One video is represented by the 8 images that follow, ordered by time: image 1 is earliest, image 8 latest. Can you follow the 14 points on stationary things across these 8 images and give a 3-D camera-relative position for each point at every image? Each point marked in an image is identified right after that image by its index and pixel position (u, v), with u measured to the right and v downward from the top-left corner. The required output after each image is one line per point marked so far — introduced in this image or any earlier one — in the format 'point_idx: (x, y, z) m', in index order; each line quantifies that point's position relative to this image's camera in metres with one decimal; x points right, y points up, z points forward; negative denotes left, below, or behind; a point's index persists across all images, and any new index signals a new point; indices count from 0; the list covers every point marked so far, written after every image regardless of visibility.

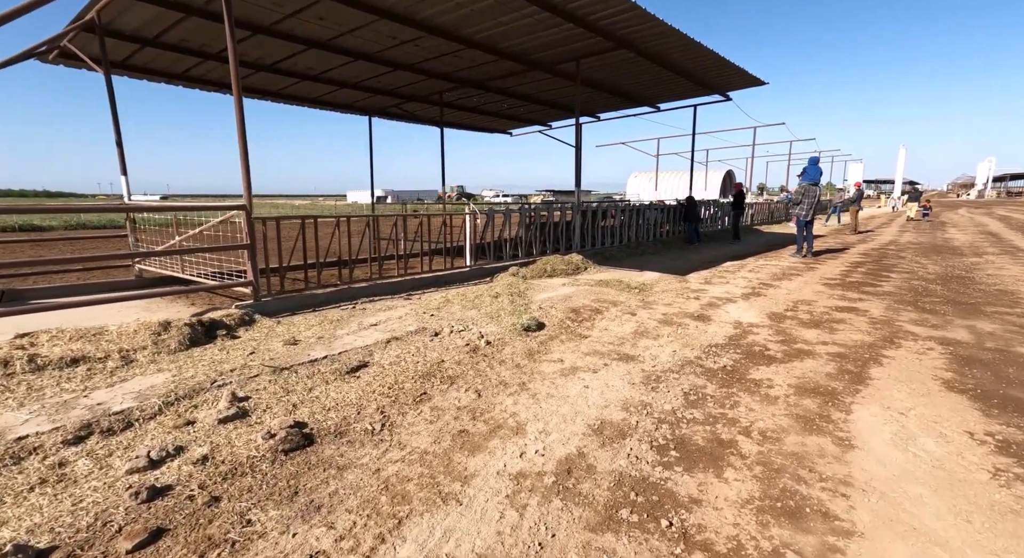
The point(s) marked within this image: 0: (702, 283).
0: (+3.2, -0.1, +8.6) m
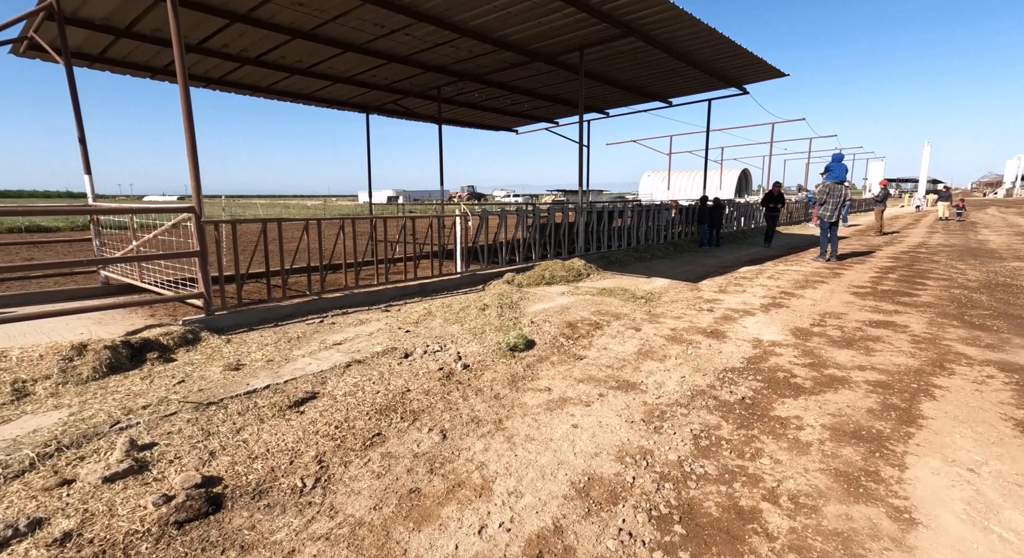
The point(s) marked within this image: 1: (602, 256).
0: (+3.1, -0.2, +7.8) m
1: (+1.9, +0.5, +10.6) m
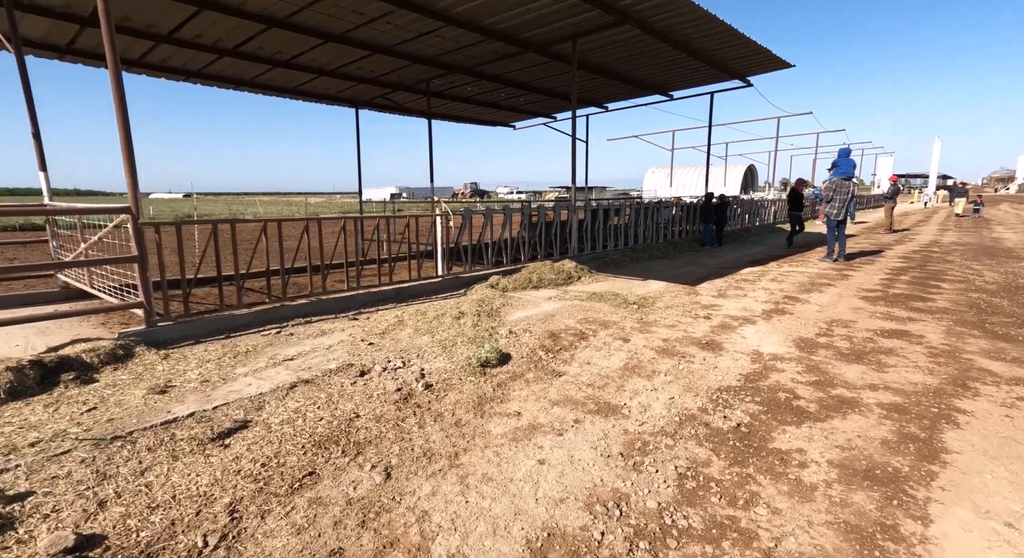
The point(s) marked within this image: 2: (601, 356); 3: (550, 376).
0: (+2.9, -0.3, +7.3) m
1: (+1.7, +0.4, +10.1) m
2: (+0.8, -0.7, +4.9) m
3: (+0.3, -0.8, +4.4) m
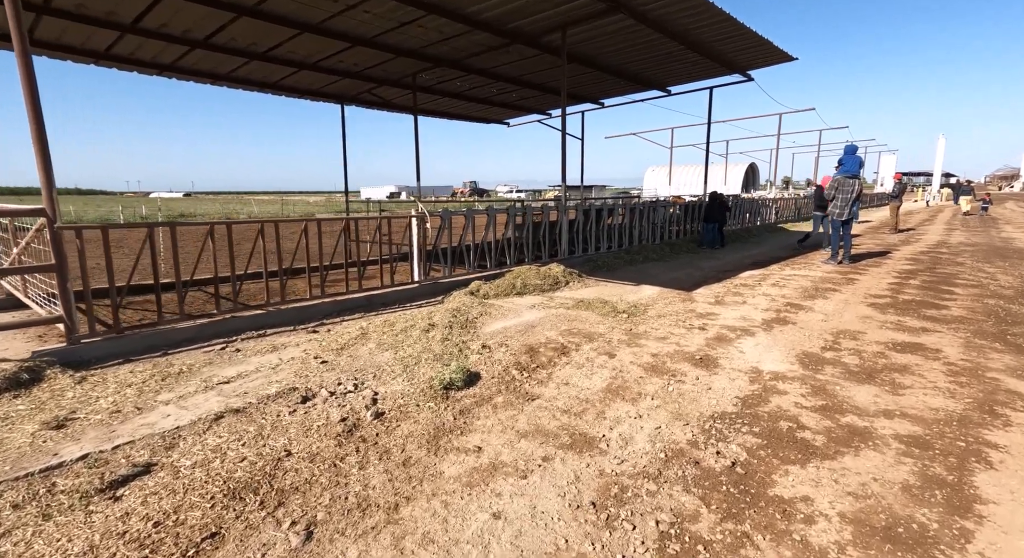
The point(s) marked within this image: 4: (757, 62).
0: (+2.7, -0.3, +6.8) m
1: (+1.4, +0.4, +9.6) m
2: (+0.6, -0.8, +4.4) m
3: (+0.1, -0.9, +3.9) m
4: (+6.1, +5.4, +12.5) m
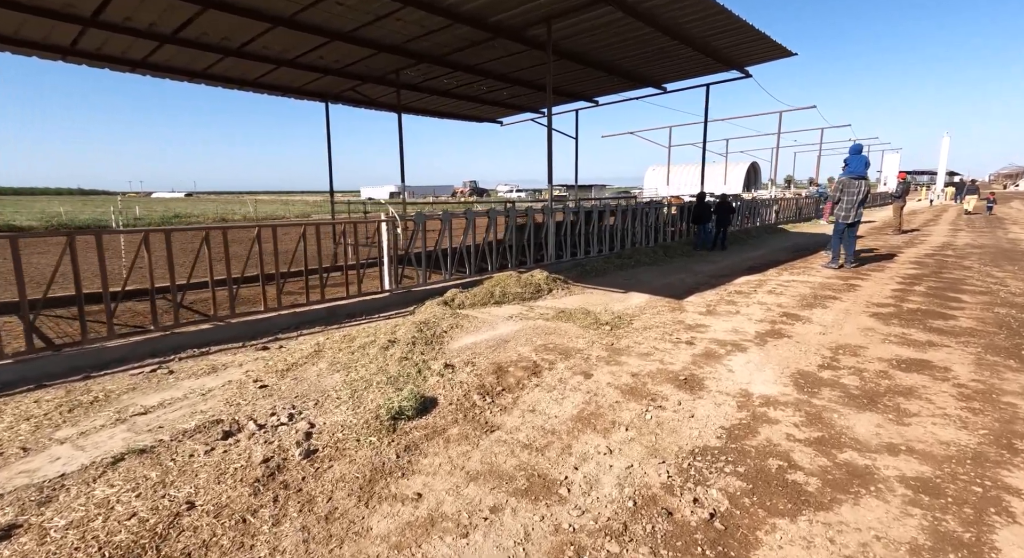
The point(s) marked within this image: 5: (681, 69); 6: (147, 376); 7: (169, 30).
0: (+2.4, -0.4, +6.3) m
1: (+1.2, +0.3, +9.2) m
2: (+0.3, -0.9, +3.9) m
3: (-0.2, -1.0, +3.4) m
4: (+5.8, +5.3, +12.1) m
5: (+4.3, +5.4, +12.9) m
6: (-2.8, -0.7, +3.9) m
7: (-5.8, +4.2, +8.6) m
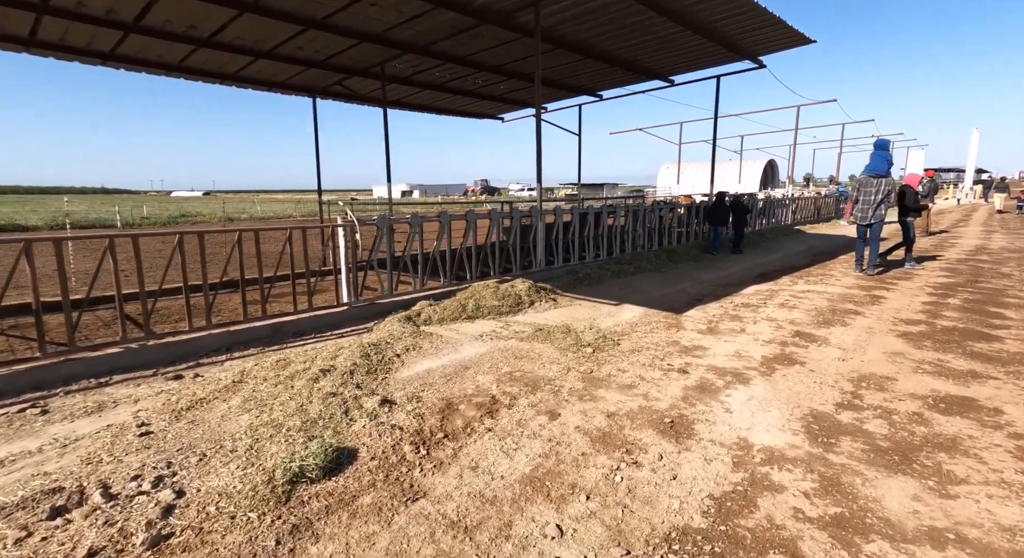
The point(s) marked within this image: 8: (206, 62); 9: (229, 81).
0: (+2.1, -0.6, +5.5) m
1: (+0.9, +0.1, +8.4) m
2: (-0.1, -1.1, +3.2) m
3: (-0.6, -1.2, +2.7) m
4: (+5.7, +5.1, +11.2) m
5: (+4.2, +5.2, +12.0) m
6: (-3.2, -0.9, +3.2) m
7: (-6.0, +4.1, +8.0) m
8: (-6.2, +4.4, +10.3) m
9: (-6.3, +4.4, +11.4) m
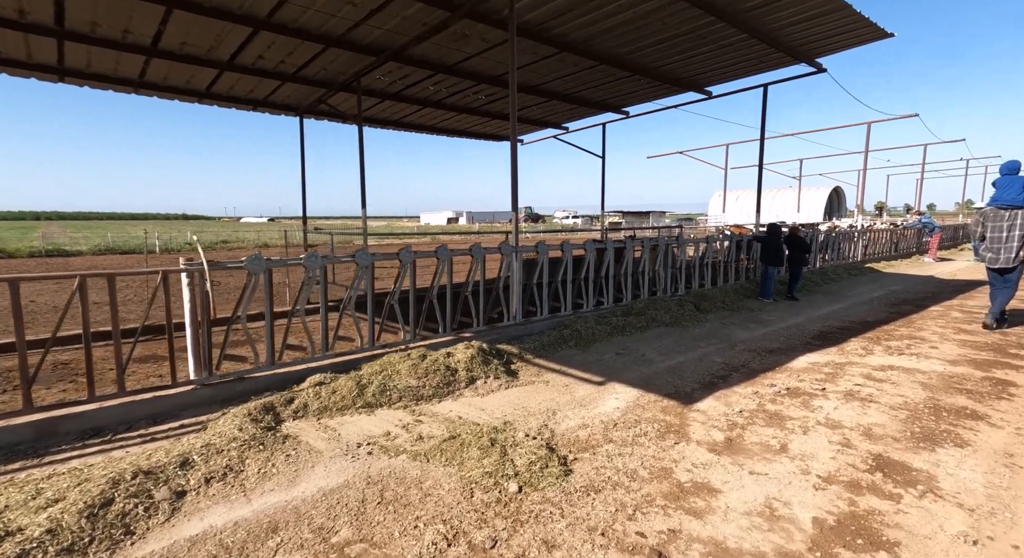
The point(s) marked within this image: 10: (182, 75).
0: (+1.3, -1.2, +3.4) m
1: (+0.5, -0.6, +6.4) m
2: (-1.0, -1.5, +1.2) m
3: (-1.6, -1.6, +0.8) m
4: (+5.6, +4.2, +8.9) m
5: (+4.2, +4.2, +10.0) m
6: (-4.1, -1.3, +1.6) m
7: (-6.4, +3.5, +6.9) m
8: (-6.3, +3.7, +9.3) m
9: (-6.3, +3.7, +10.3) m
10: (-6.0, +3.7, +9.1) m
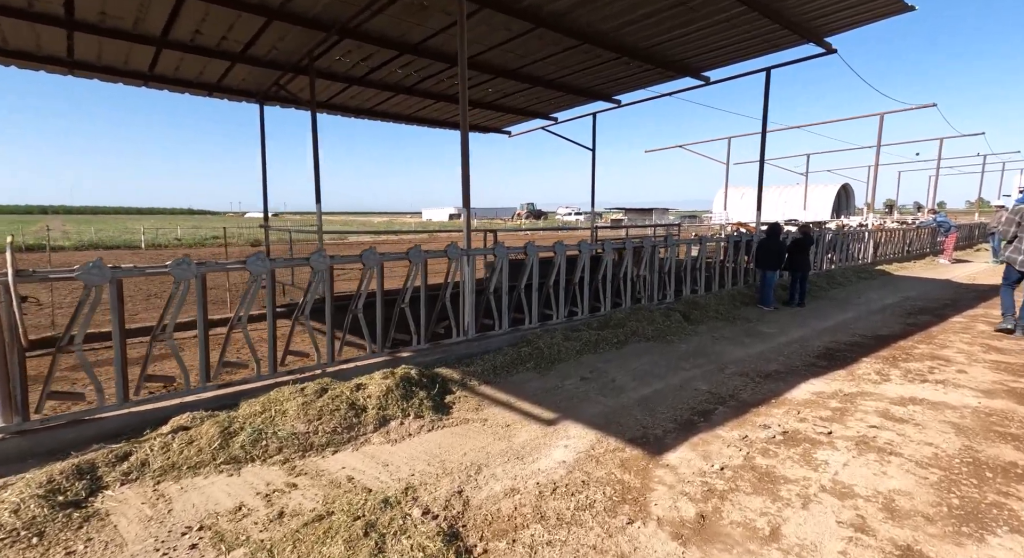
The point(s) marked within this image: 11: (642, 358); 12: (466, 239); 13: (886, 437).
0: (+0.8, -1.3, +2.4) m
1: (0.0, -0.7, +5.4) m
2: (-1.6, -1.6, +0.3) m
3: (-2.2, -1.7, -0.1) m
4: (+5.1, +4.1, +7.9) m
5: (+3.8, +4.2, +8.9) m
6: (-4.7, -1.4, +0.7) m
7: (-6.9, +3.5, +6.0) m
8: (-6.8, +3.7, +8.3) m
9: (-6.8, +3.6, +9.4) m
10: (-6.5, +3.6, +8.2) m
11: (+1.4, -0.8, +5.5) m
12: (-0.5, +0.4, +5.4) m
13: (+2.7, -1.1, +3.6) m
